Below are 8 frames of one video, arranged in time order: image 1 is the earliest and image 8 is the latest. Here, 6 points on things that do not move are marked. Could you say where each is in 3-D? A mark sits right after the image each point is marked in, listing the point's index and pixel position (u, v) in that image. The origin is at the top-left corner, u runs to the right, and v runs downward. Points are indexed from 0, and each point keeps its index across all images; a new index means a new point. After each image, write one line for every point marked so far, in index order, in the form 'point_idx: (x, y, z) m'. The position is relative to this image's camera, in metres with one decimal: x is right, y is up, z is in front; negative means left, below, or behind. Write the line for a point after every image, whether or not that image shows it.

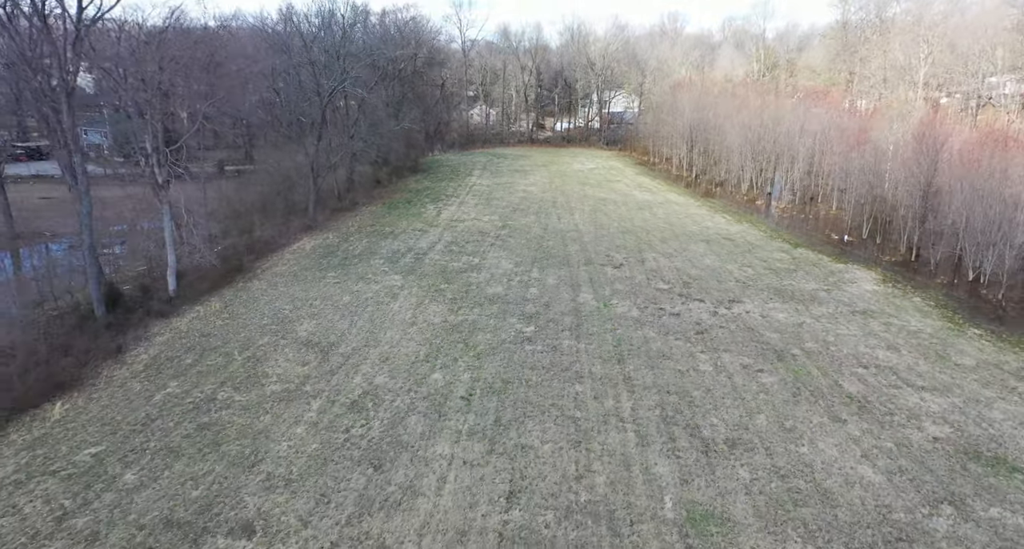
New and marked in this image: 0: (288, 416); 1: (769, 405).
0: (-3.4, -2.1, +9.3) m
1: (+4.1, -2.0, +10.0) m
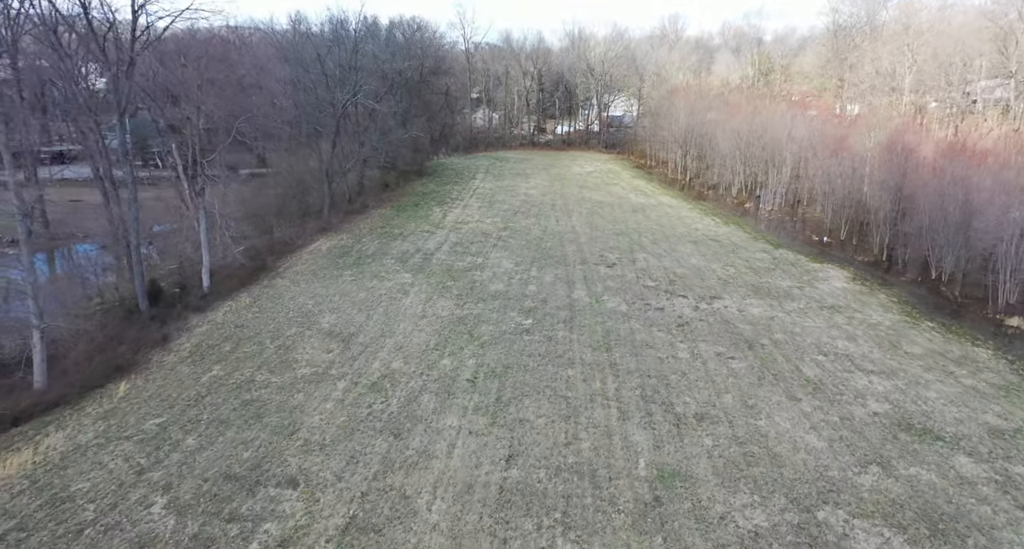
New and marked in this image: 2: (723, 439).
0: (-3.4, -2.1, +10.9) m
1: (+4.1, -2.0, +11.5) m
2: (+3.3, -2.5, +9.8) m
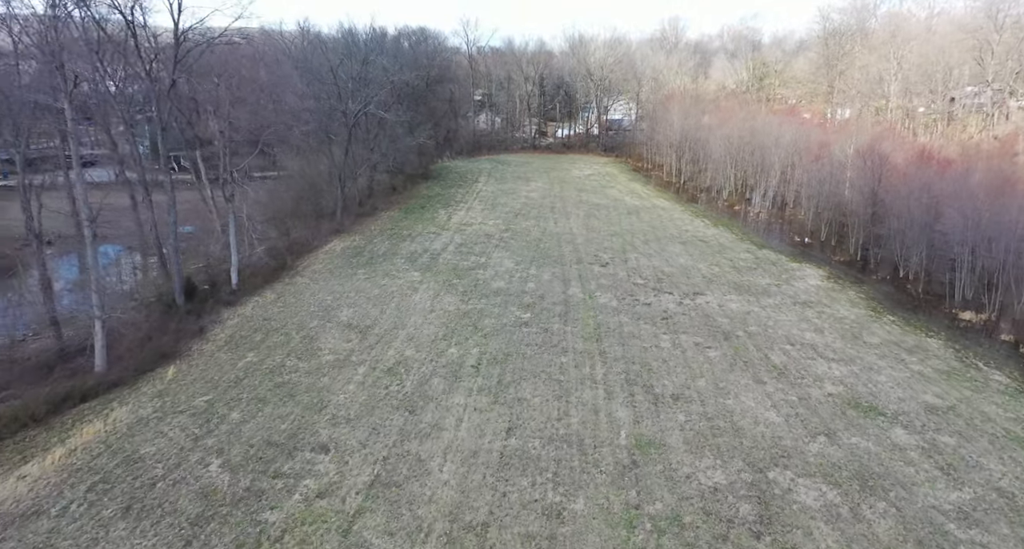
0: (-3.4, -2.0, +12.4) m
1: (+4.1, -2.0, +13.0) m
2: (+3.3, -2.5, +11.3) m
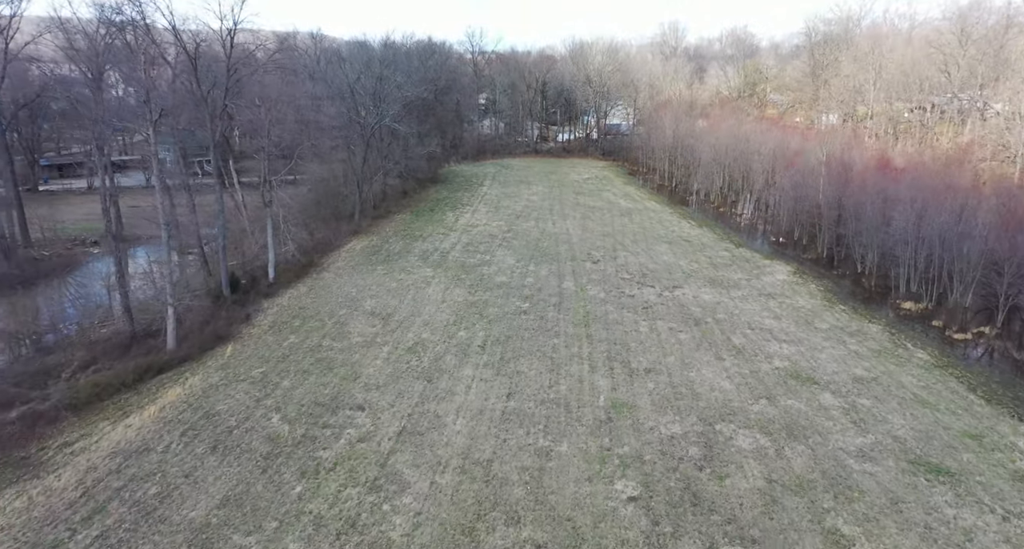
0: (-3.4, -1.9, +14.9) m
1: (+4.1, -1.8, +15.4) m
2: (+3.3, -2.4, +13.7) m
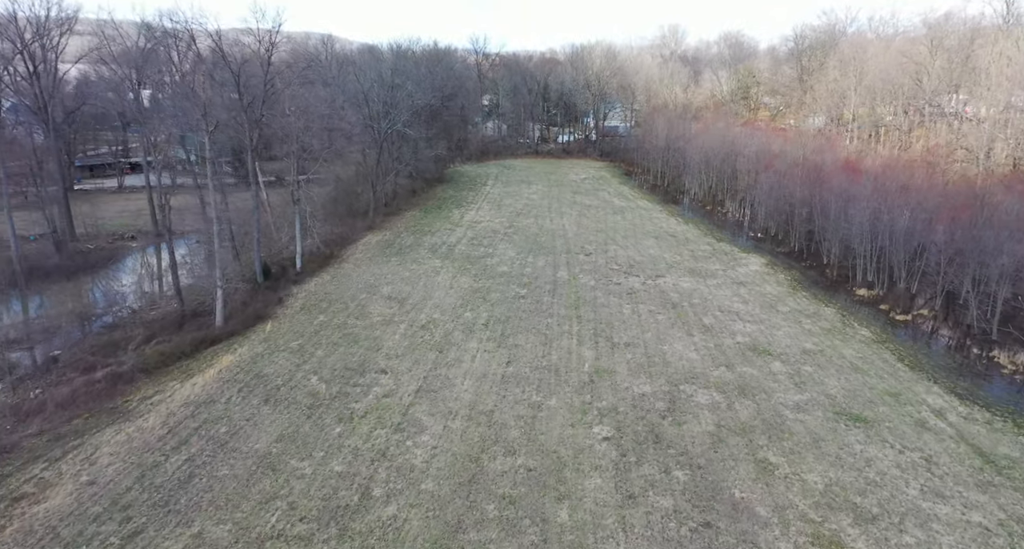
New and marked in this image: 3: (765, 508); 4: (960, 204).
0: (-3.4, -1.6, +17.3) m
1: (+4.1, -1.5, +17.8) m
2: (+3.3, -2.0, +16.1) m
3: (+4.1, -3.8, +10.2) m
4: (+14.0, +2.3, +19.6) m
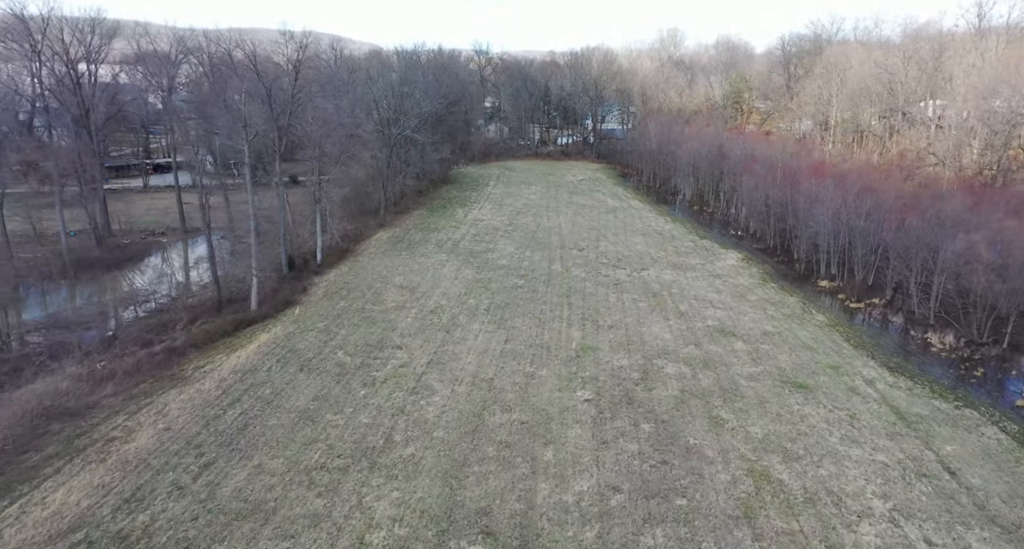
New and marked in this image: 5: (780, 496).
0: (-3.5, -1.3, +19.8) m
1: (+4.0, -1.2, +20.3) m
2: (+3.2, -1.8, +18.6) m
3: (+4.0, -3.5, +12.7) m
4: (+14.0, +2.5, +22.0) m
5: (+4.8, -4.0, +11.3) m
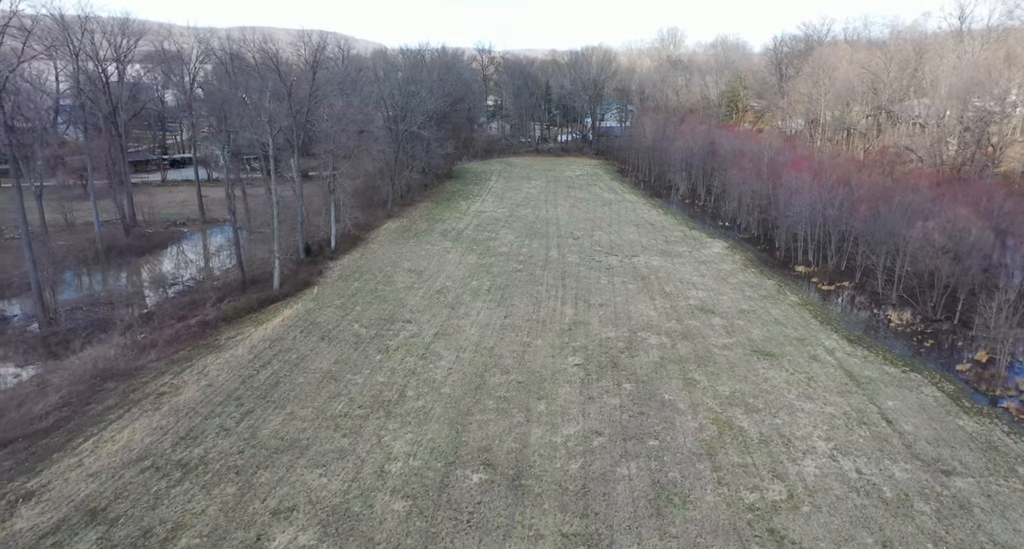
0: (-3.5, -0.7, +21.7) m
1: (+4.0, -0.7, +22.2) m
2: (+3.2, -1.2, +20.5) m
3: (+4.0, -3.0, +14.6) m
4: (+13.9, +3.0, +23.9) m
5: (+4.8, -3.4, +13.1) m
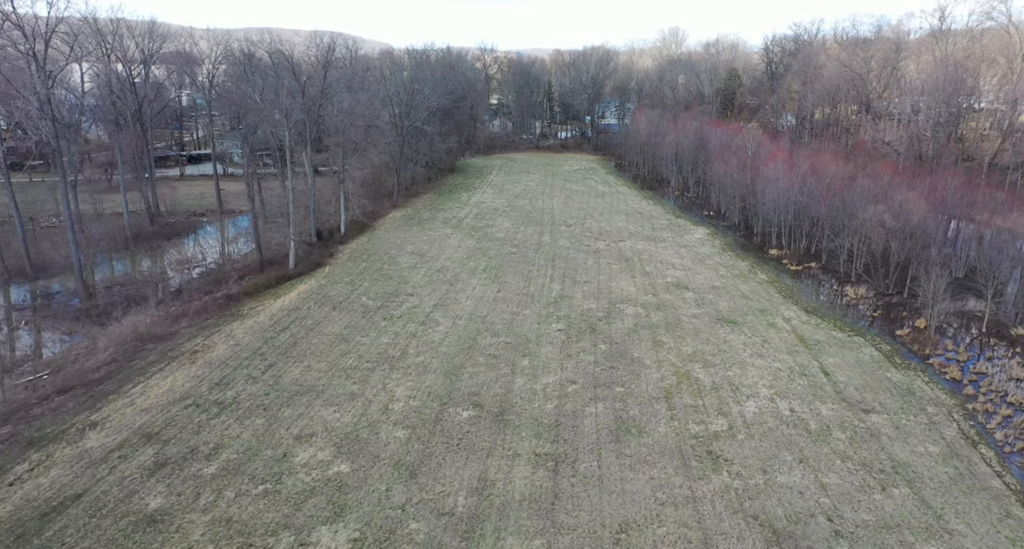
0: (-3.7, +0.1, +23.9) m
1: (+3.8, +0.1, +24.3) m
2: (+2.9, -0.5, +22.6) m
3: (+3.7, -2.3, +16.7) m
4: (+13.7, +3.8, +25.9) m
5: (+4.4, -2.7, +15.2) m
